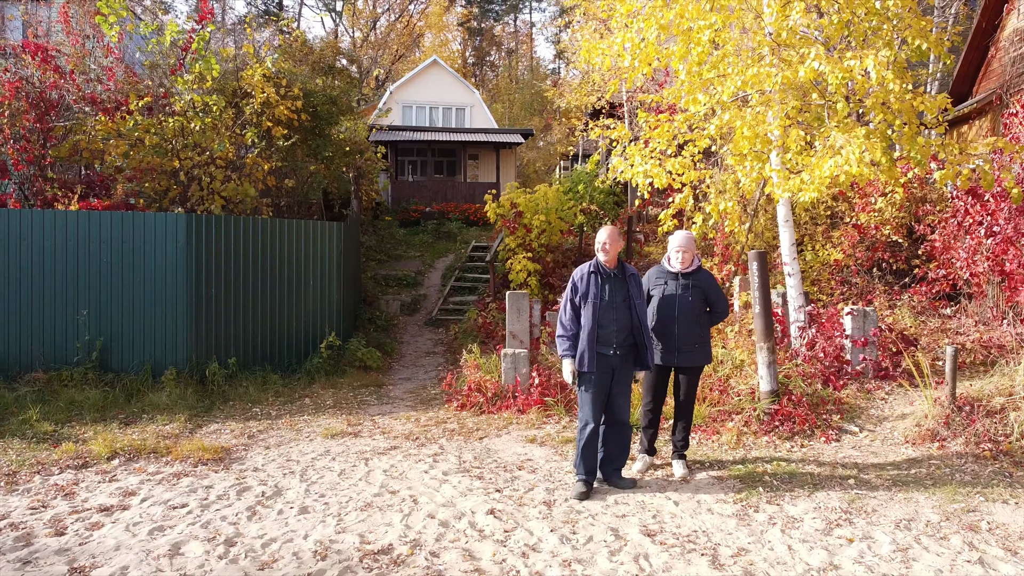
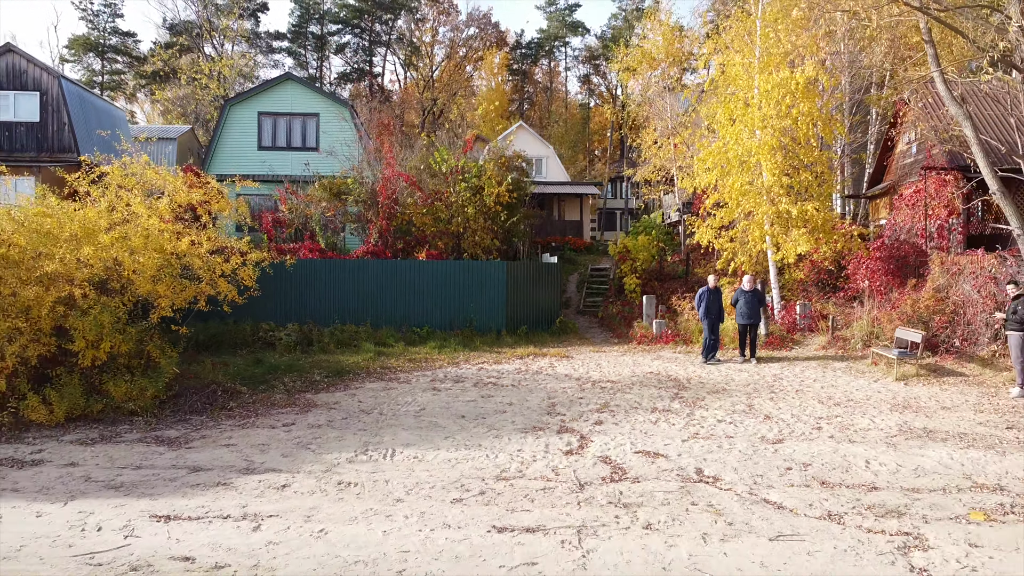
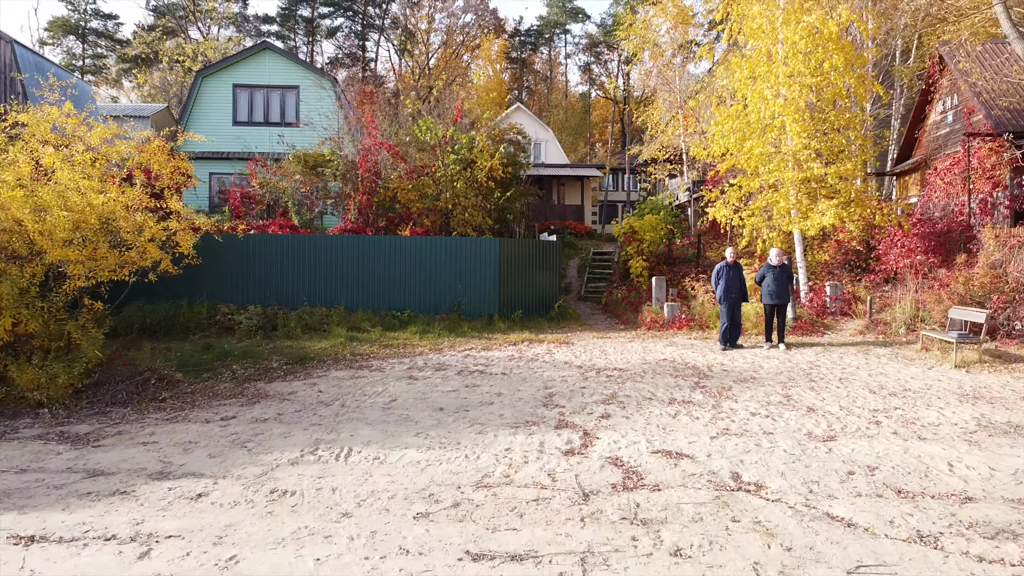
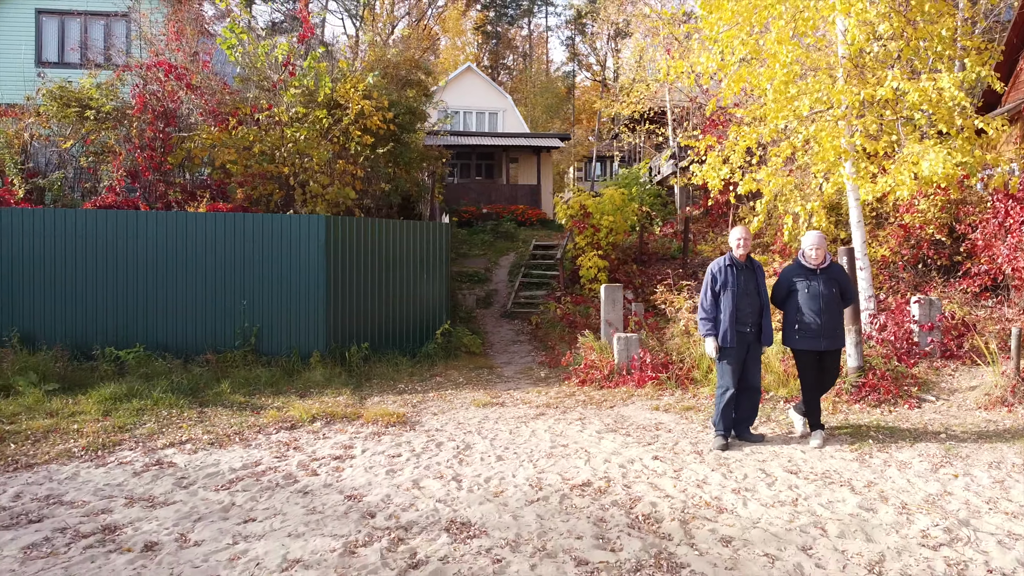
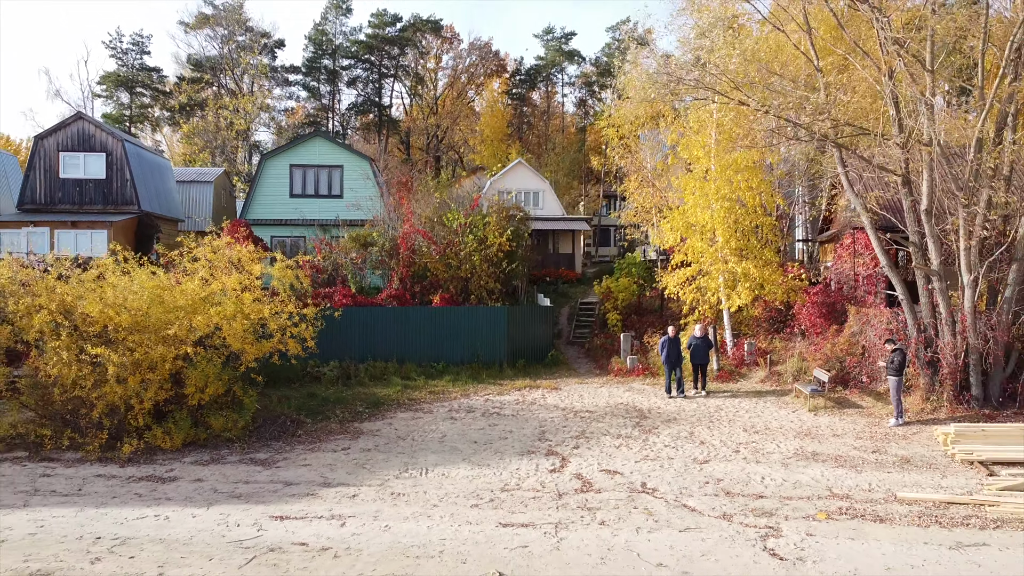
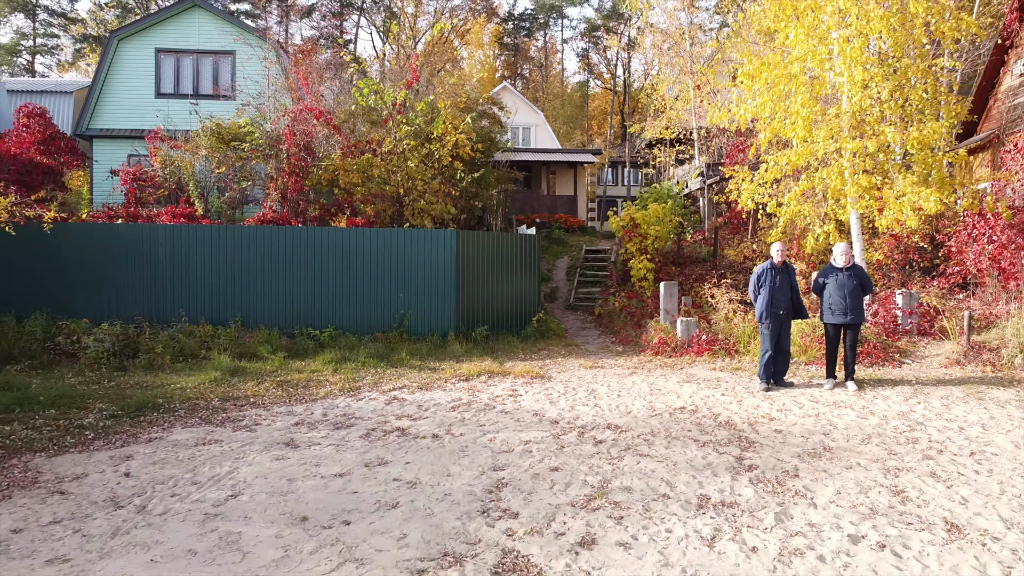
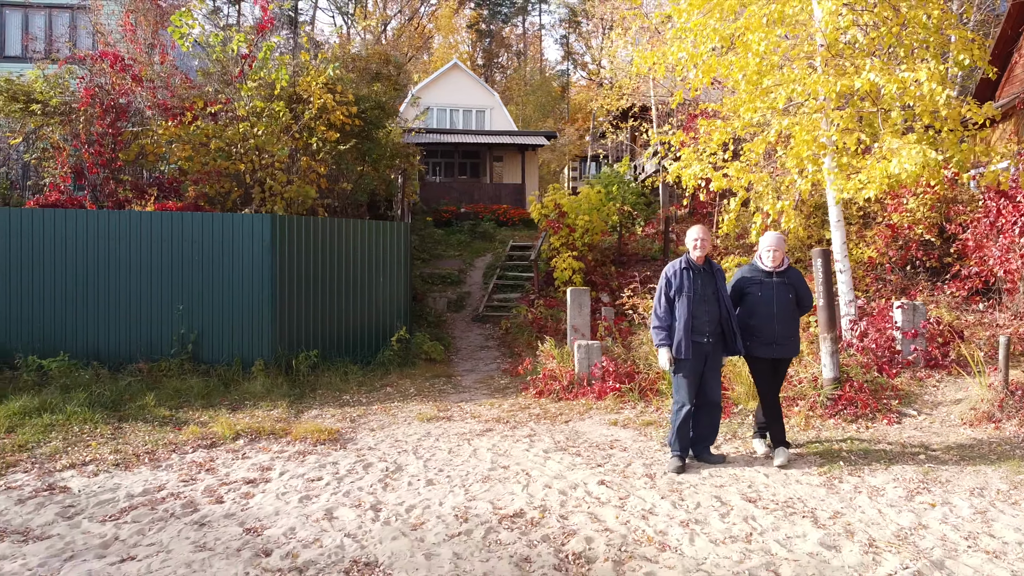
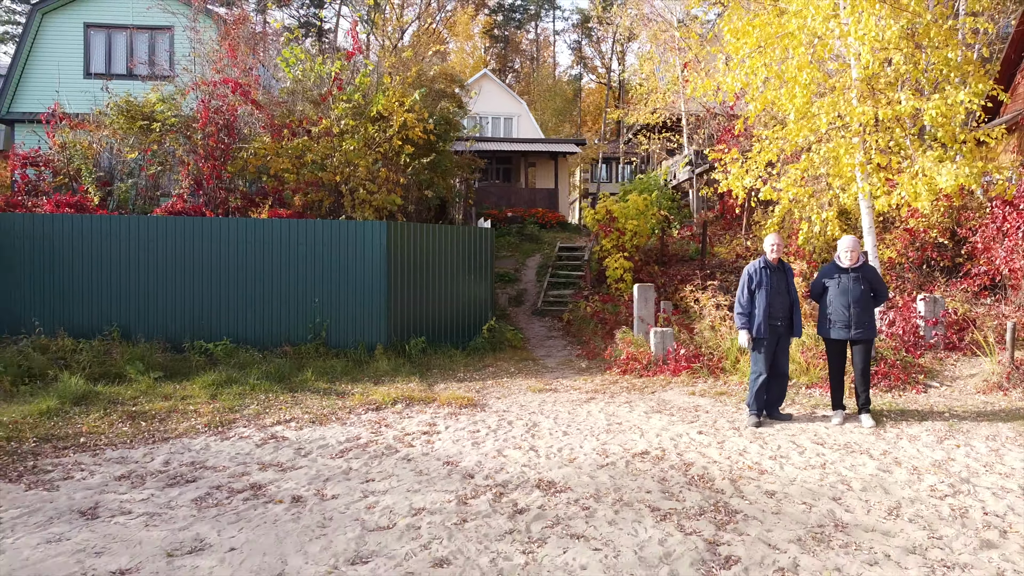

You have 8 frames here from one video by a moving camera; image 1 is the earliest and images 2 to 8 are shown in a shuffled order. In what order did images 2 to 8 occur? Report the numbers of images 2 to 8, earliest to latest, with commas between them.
7, 4, 8, 6, 3, 2, 5
